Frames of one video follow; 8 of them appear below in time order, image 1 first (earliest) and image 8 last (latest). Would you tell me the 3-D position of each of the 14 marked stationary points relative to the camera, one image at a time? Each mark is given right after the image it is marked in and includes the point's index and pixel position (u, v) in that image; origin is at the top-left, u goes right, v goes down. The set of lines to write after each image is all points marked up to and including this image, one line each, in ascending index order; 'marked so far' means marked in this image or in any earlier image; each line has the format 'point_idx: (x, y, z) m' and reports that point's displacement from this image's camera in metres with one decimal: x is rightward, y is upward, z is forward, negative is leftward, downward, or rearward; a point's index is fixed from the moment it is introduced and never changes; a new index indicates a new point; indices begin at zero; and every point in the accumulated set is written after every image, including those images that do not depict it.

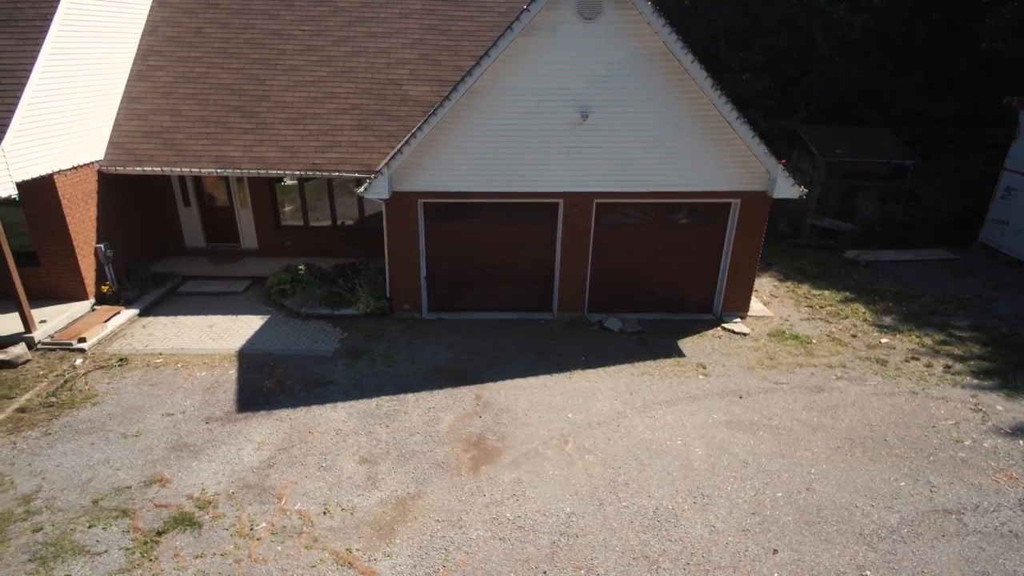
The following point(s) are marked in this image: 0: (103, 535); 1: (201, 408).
0: (-4.6, -2.8, +6.8) m
1: (-4.7, -1.8, +9.1) m
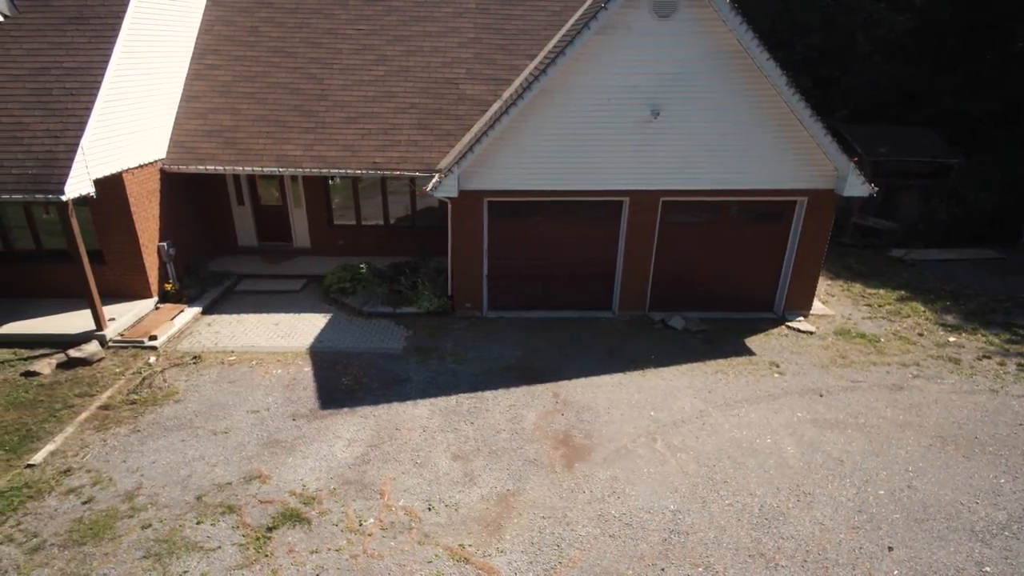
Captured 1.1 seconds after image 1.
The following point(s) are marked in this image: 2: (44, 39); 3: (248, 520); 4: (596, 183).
0: (-3.4, -2.8, +6.7) m
1: (-3.5, -1.8, +9.1) m
2: (-8.0, +4.3, +10.2) m
3: (-3.1, -2.7, +6.9) m
4: (+1.6, +2.0, +11.0) m
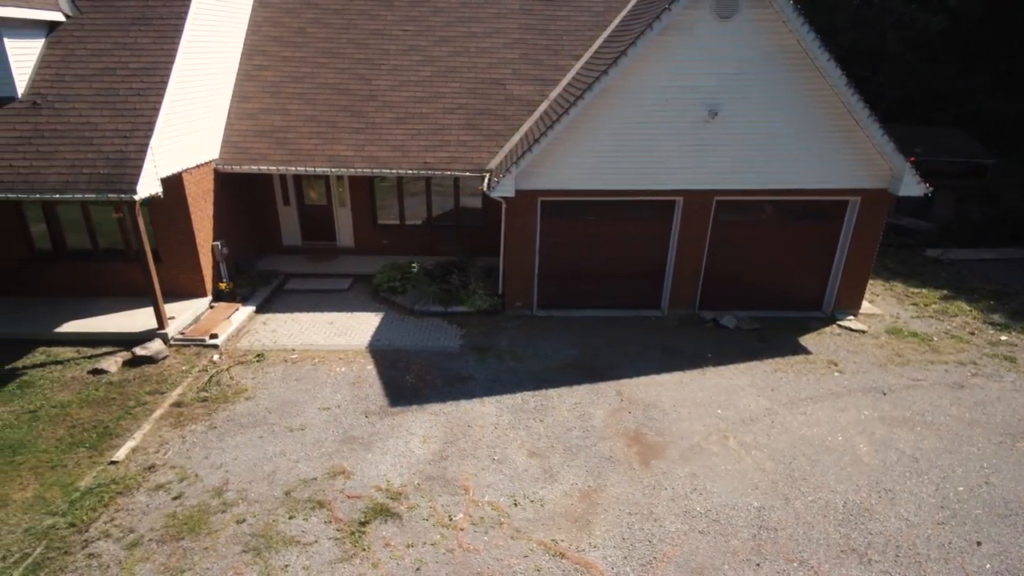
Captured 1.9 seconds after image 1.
0: (-2.4, -2.7, +6.8) m
1: (-2.4, -1.8, +9.2) m
2: (-7.0, +4.3, +10.3) m
3: (-2.0, -2.7, +7.0) m
4: (+2.6, +2.0, +11.0) m
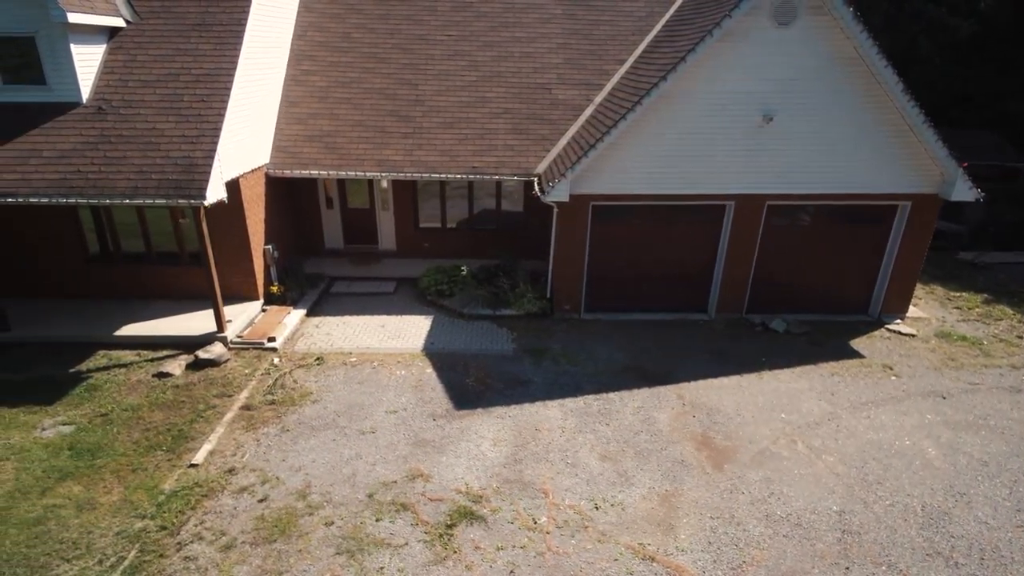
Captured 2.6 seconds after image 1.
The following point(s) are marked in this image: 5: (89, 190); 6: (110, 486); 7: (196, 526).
0: (-1.4, -2.8, +6.9) m
1: (-1.4, -1.8, +9.3) m
2: (-6.0, +4.3, +10.4) m
3: (-1.0, -2.7, +7.0) m
4: (+3.6, +1.9, +11.1) m
5: (-6.5, +1.5, +9.0) m
6: (-5.1, -2.5, +7.5) m
7: (-3.7, -2.8, +6.9) m
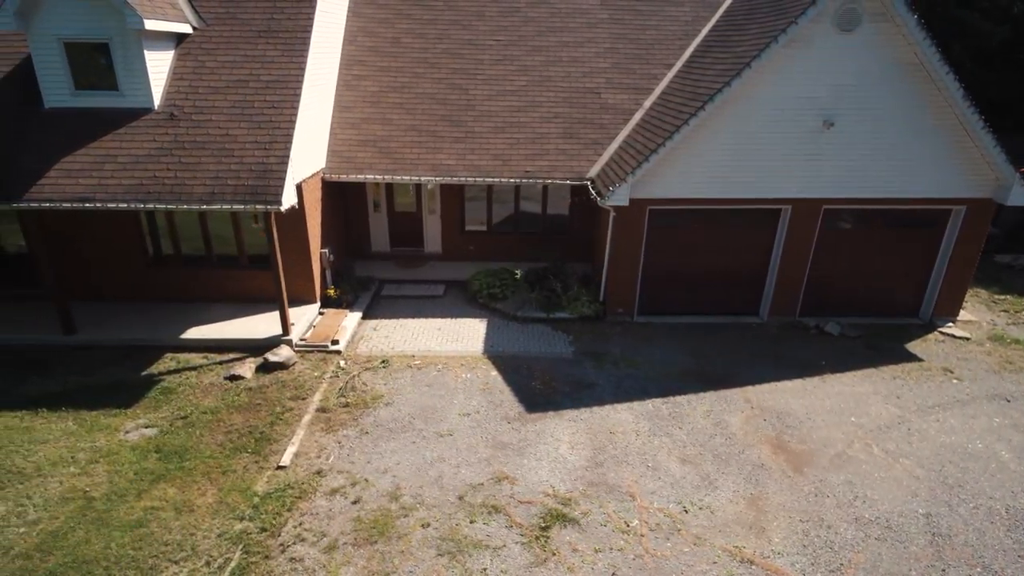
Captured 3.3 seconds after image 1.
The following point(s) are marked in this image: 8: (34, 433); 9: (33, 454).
0: (-0.3, -2.9, +7.0) m
1: (-0.3, -1.9, +9.4) m
2: (-4.9, +4.2, +10.5) m
3: (+0.1, -2.8, +7.2) m
4: (+4.7, +1.8, +11.2) m
5: (-5.4, +1.4, +9.1) m
6: (-4.0, -2.6, +7.6) m
7: (-2.6, -2.9, +7.0) m
8: (-6.9, -2.1, +8.5) m
9: (-6.6, -2.3, +8.1) m
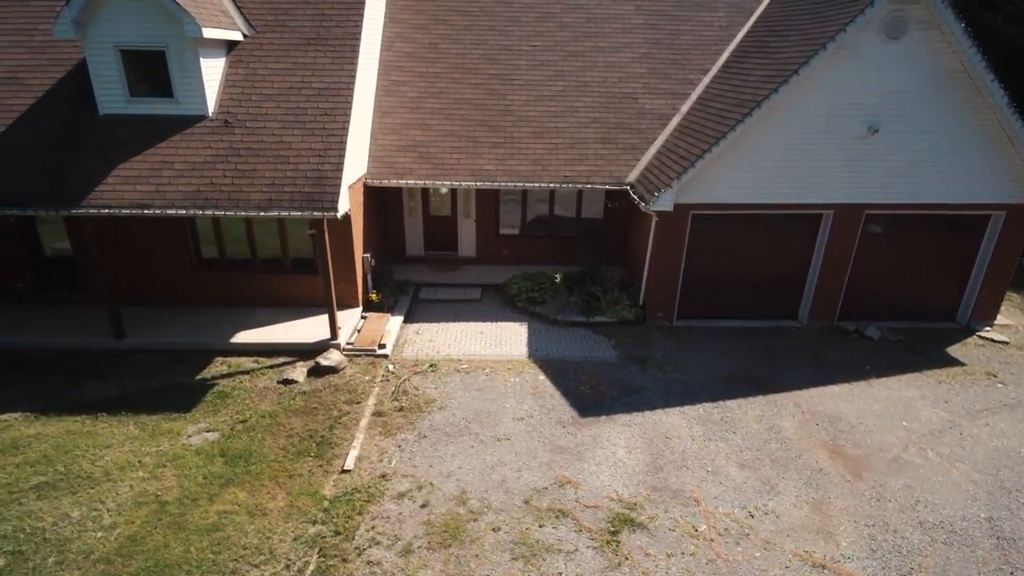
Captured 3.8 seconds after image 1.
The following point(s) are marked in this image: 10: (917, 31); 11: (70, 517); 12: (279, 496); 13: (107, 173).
0: (+0.6, -3.0, +7.1) m
1: (+0.5, -2.0, +9.5) m
2: (-4.0, +4.1, +10.6) m
3: (+0.9, -2.9, +7.3) m
4: (+5.6, +1.7, +11.3) m
5: (-4.5, +1.3, +9.2) m
6: (-3.1, -2.7, +7.7) m
7: (-1.7, -3.0, +7.1) m
8: (-6.1, -2.2, +8.6) m
9: (-5.7, -2.4, +8.2) m
10: (+6.9, +4.4, +10.1) m
11: (-5.5, -2.8, +7.3) m
12: (-3.0, -2.7, +7.7) m
13: (-6.5, +1.9, +9.5) m
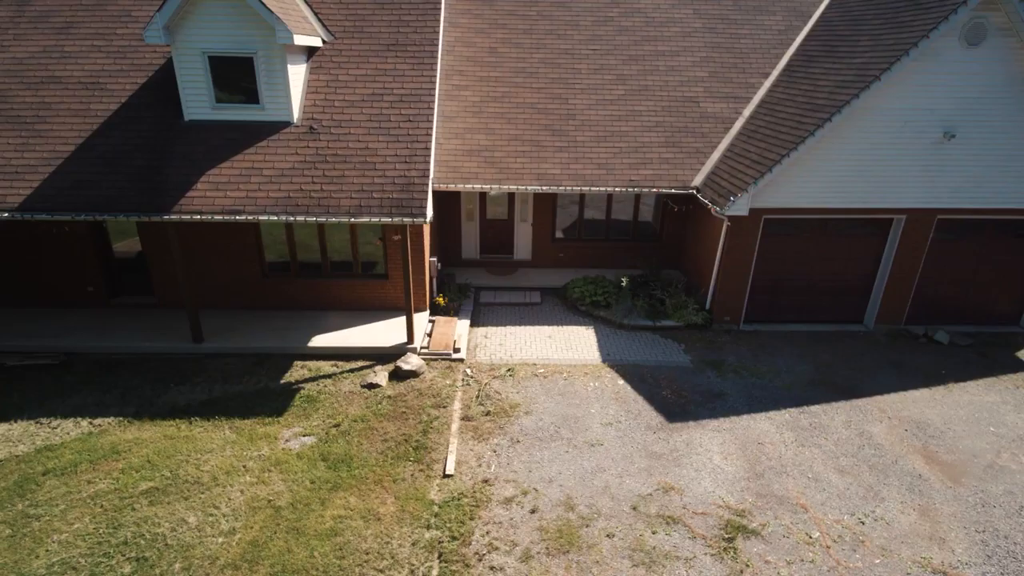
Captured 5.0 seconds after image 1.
0: (+2.0, -3.1, +7.2) m
1: (+1.9, -2.1, +9.5) m
2: (-2.6, +4.0, +10.6) m
3: (+2.3, -3.0, +7.3) m
4: (+7.0, +1.7, +11.3) m
5: (-3.1, +1.2, +9.3) m
6: (-1.7, -2.8, +7.8) m
7: (-0.3, -3.1, +7.2) m
8: (-4.7, -2.3, +8.7) m
9: (-4.3, -2.5, +8.3) m
10: (+8.3, +4.3, +10.1) m
11: (-4.1, -2.9, +7.4) m
12: (-1.6, -2.8, +7.7) m
13: (-5.1, +1.8, +9.6) m
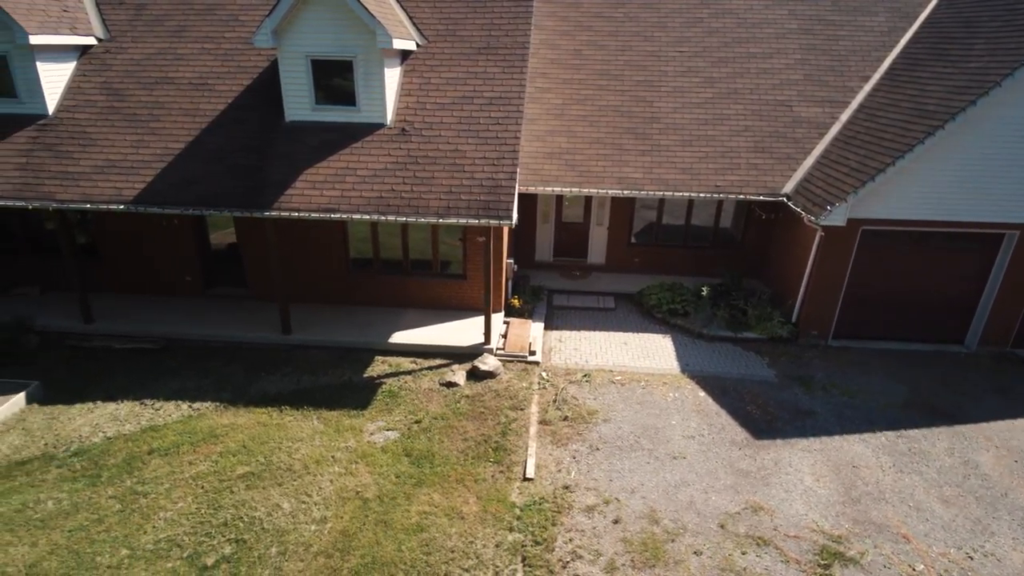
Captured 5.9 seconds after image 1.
0: (+3.0, -3.2, +6.9) m
1: (+3.2, -2.2, +9.3) m
2: (-1.0, +4.0, +10.8) m
3: (+3.3, -3.2, +7.0) m
4: (+8.5, +1.3, +10.6) m
5: (-1.7, +1.3, +9.5) m
6: (-0.6, -2.8, +7.9) m
7: (+0.7, -3.1, +7.2) m
8: (-3.4, -2.2, +9.1) m
9: (-3.2, -2.4, +8.6) m
10: (+9.9, +3.9, +9.3) m
11: (-3.0, -2.9, +7.7) m
12: (-0.6, -2.8, +7.8) m
13: (-3.7, +1.9, +9.9) m
